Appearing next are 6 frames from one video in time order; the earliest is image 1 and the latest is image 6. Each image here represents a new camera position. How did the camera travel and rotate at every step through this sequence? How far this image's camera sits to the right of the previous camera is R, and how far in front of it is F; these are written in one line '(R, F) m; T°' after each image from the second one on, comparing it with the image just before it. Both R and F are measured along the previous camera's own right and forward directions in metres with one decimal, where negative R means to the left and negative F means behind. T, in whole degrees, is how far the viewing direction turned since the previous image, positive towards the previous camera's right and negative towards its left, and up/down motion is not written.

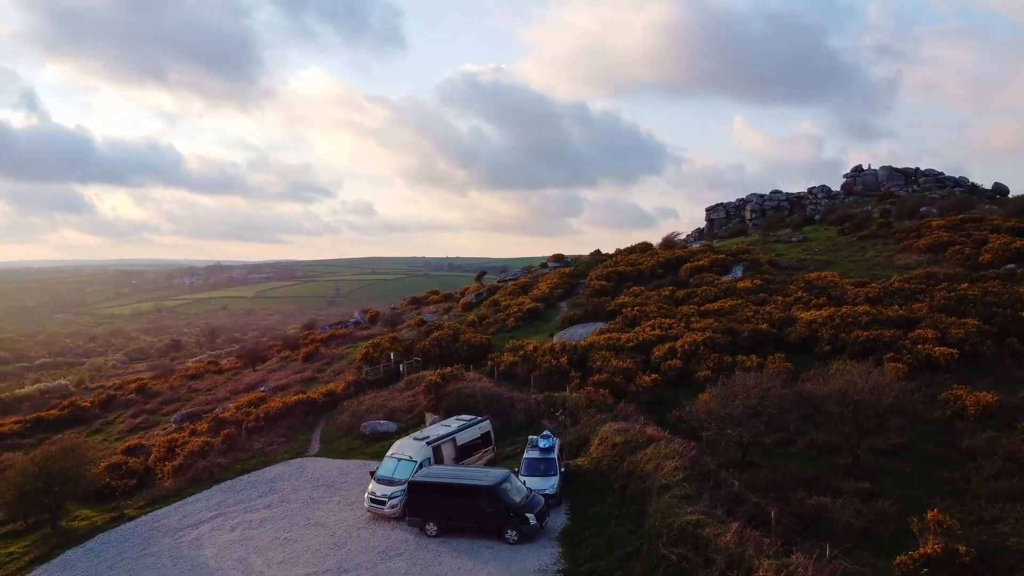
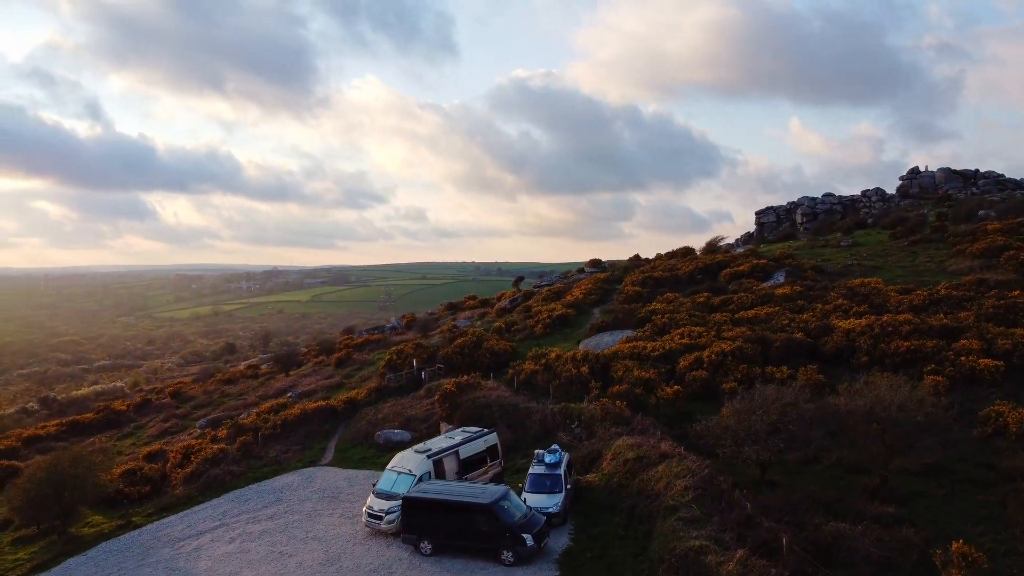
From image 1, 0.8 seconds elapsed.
(+1.2, +0.9) m; -4°
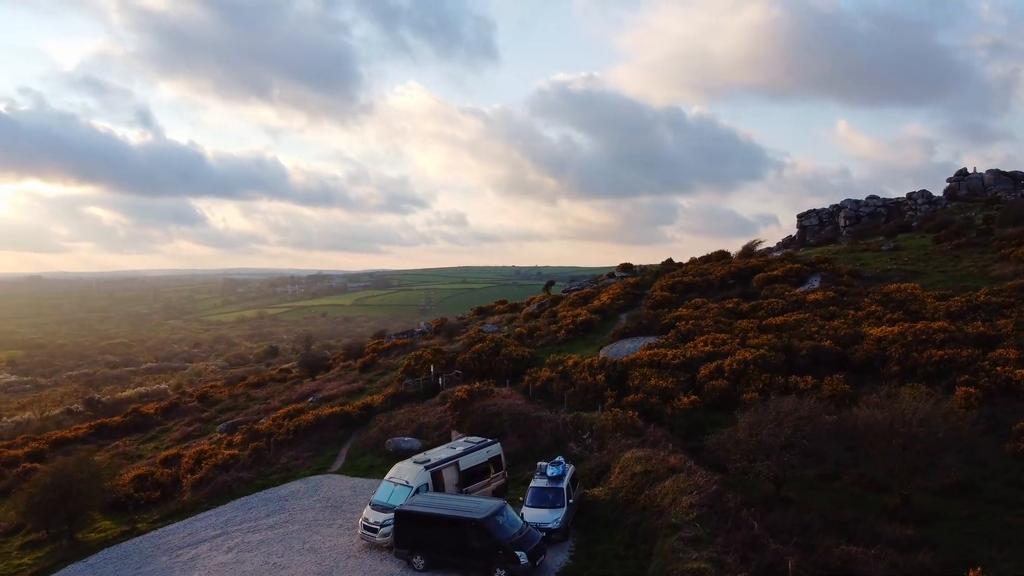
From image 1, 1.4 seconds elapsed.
(+1.0, +0.7) m; -3°
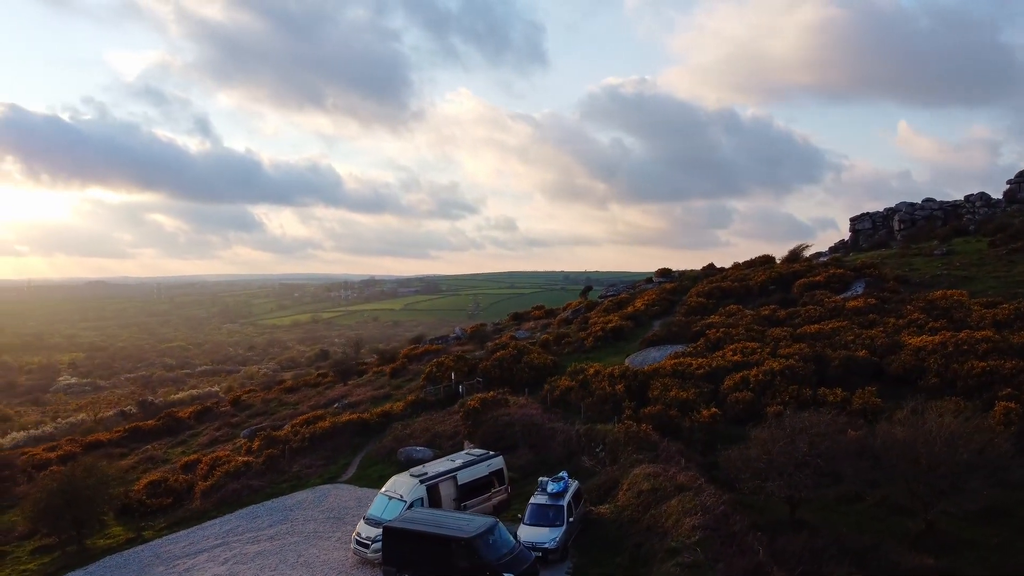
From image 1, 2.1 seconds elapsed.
(+1.2, +0.9) m; -4°
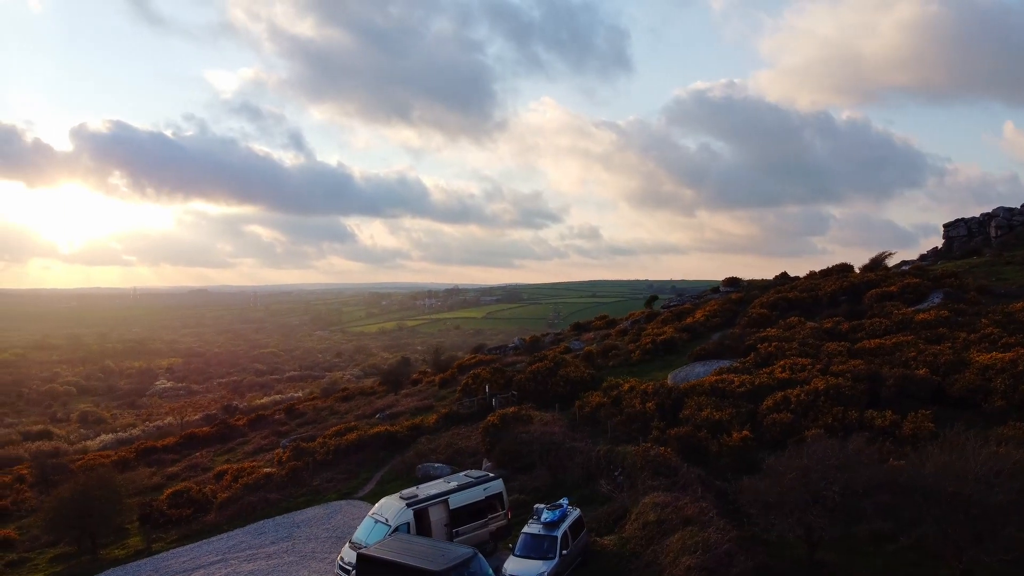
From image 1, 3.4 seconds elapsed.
(+2.0, +1.4) m; -6°
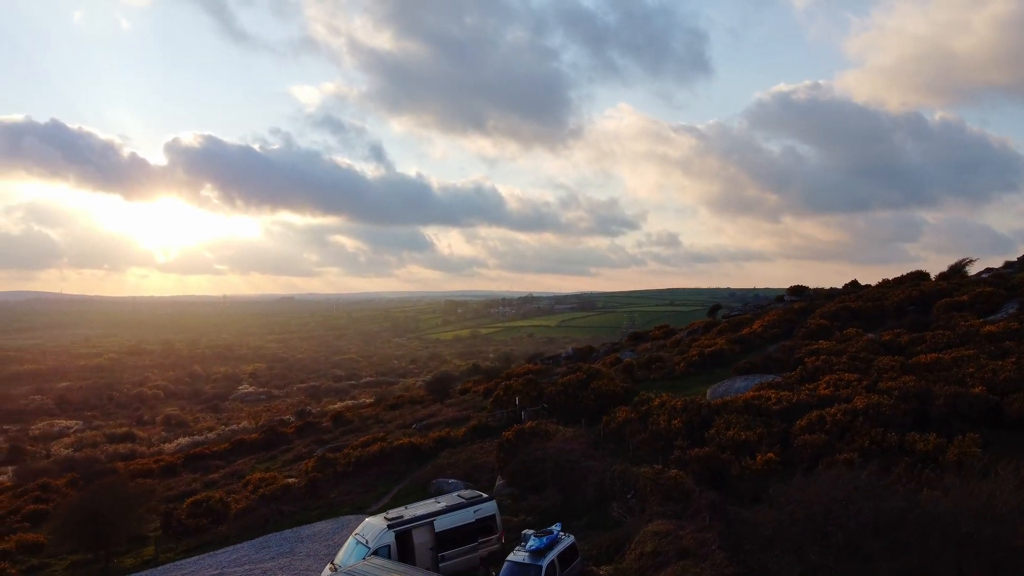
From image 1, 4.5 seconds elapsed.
(+1.9, +1.2) m; -6°
